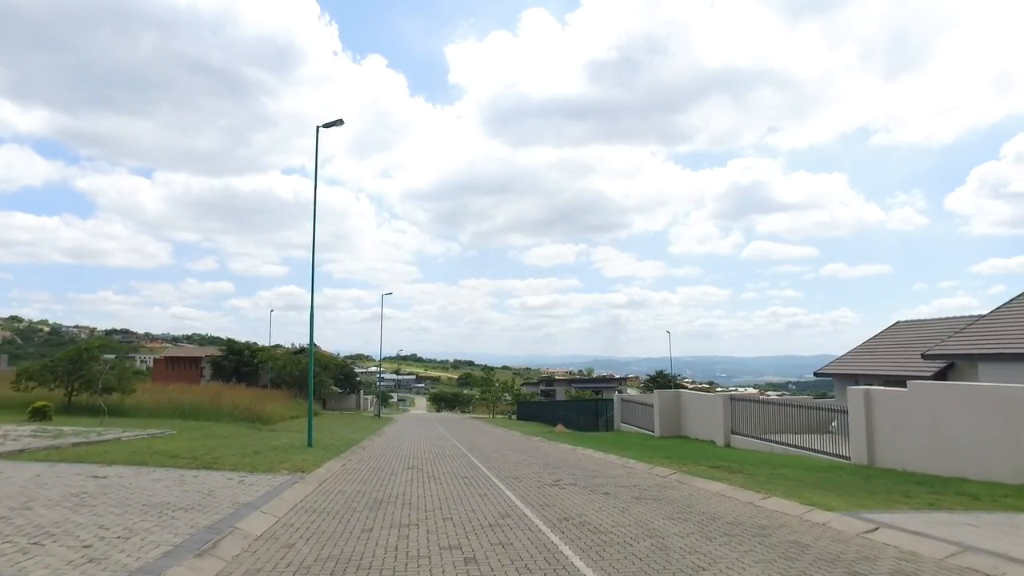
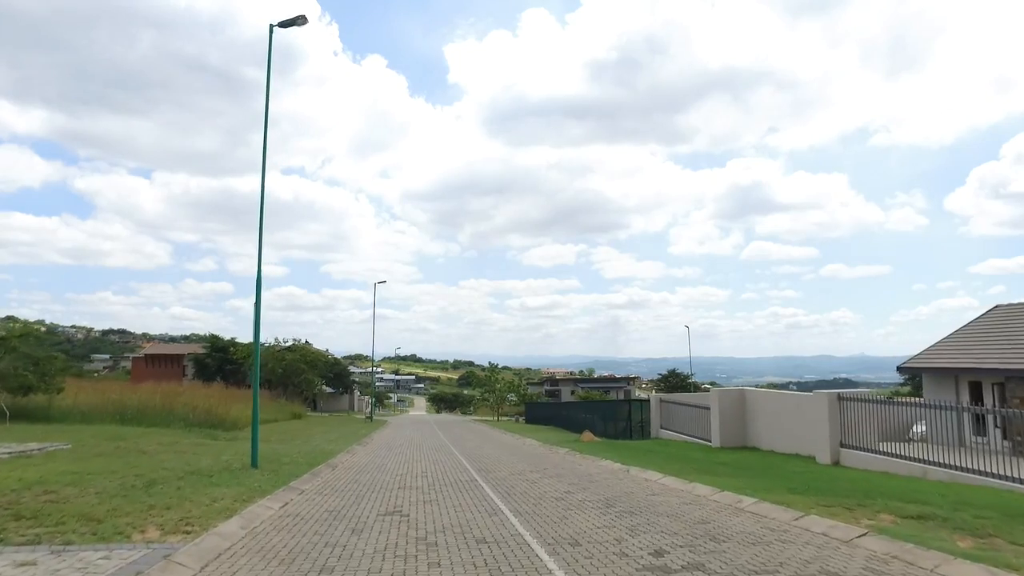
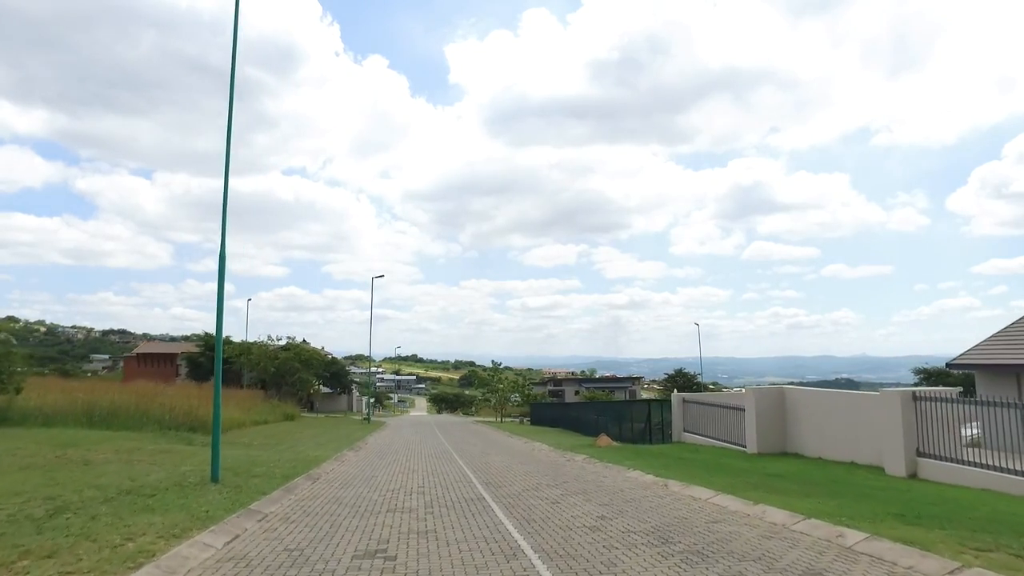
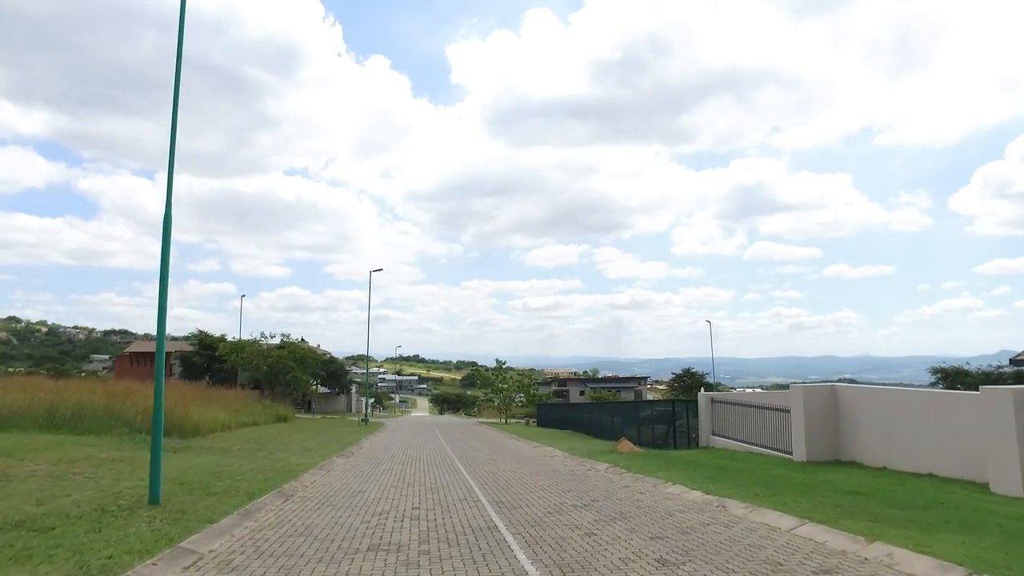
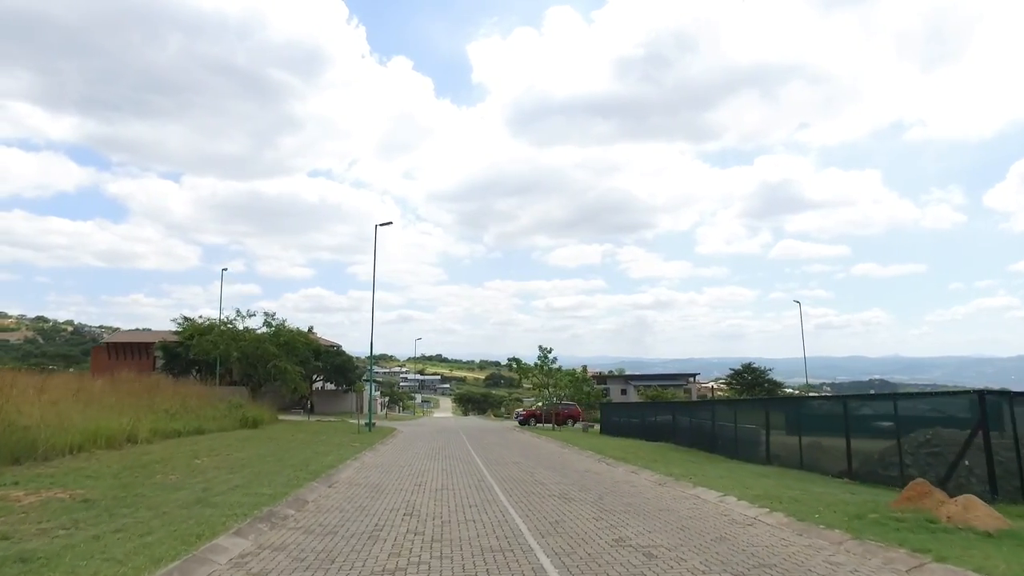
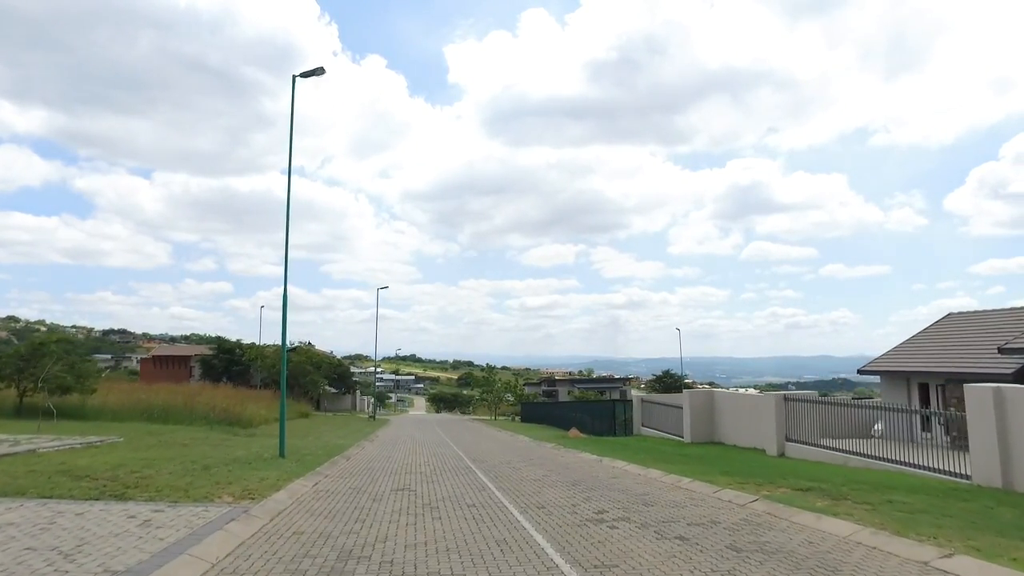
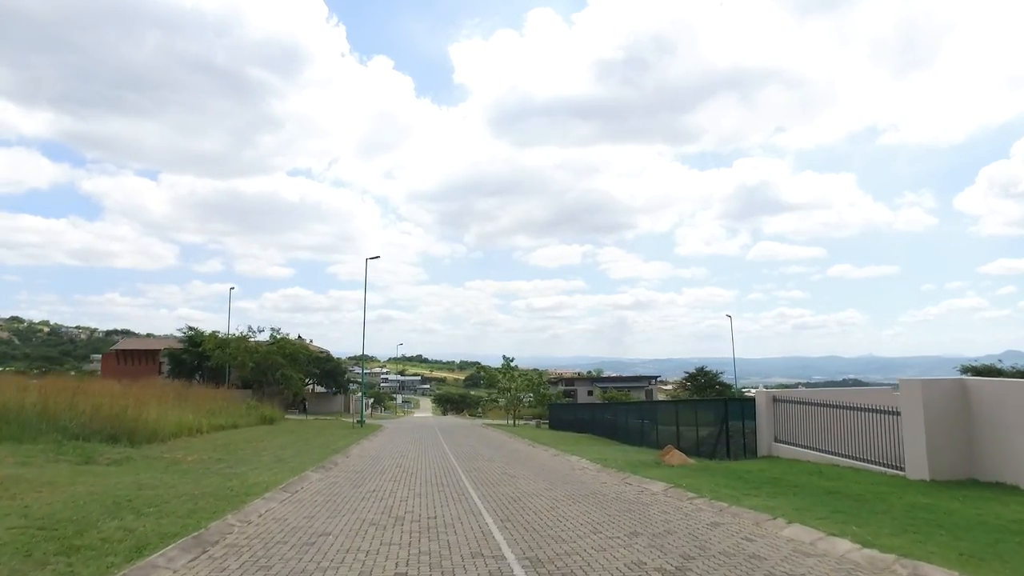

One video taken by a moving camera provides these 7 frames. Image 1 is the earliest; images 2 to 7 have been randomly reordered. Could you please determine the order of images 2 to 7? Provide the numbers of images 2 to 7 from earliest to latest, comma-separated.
6, 2, 3, 4, 7, 5
